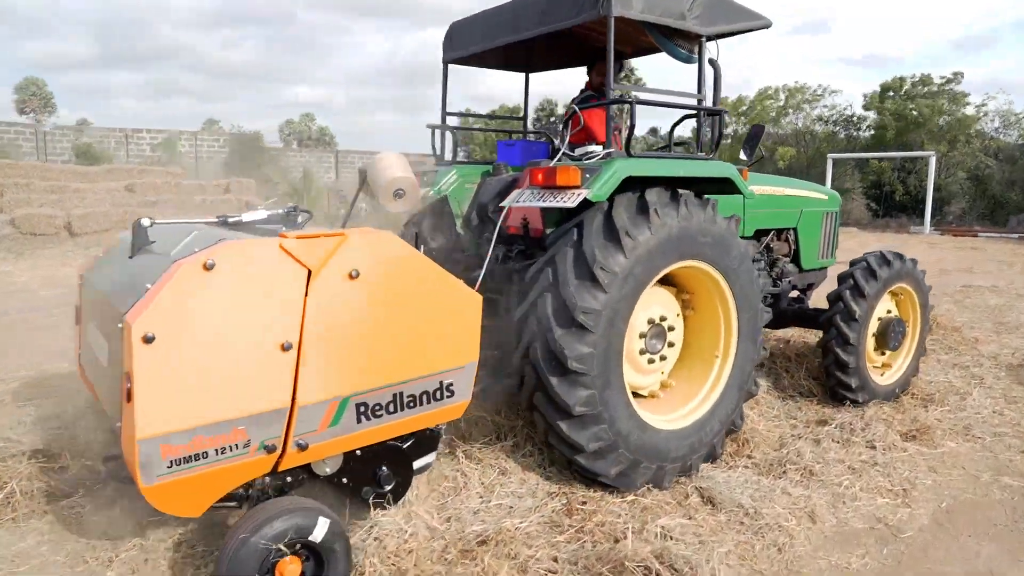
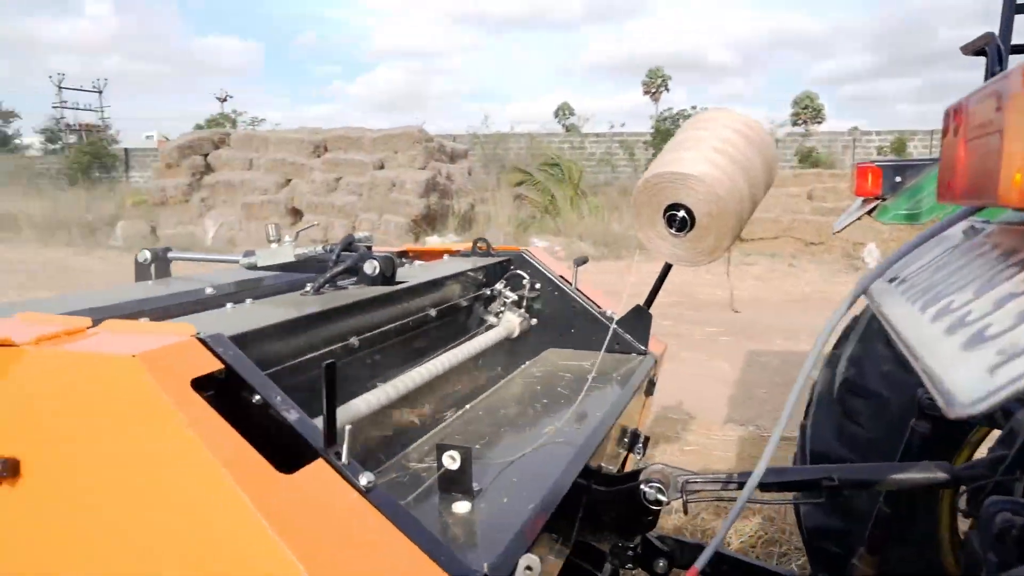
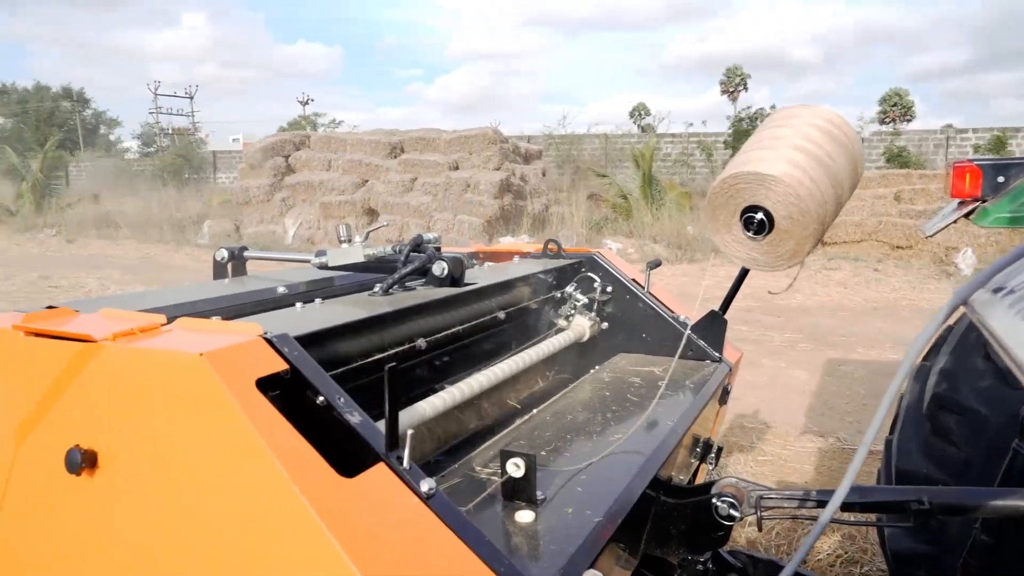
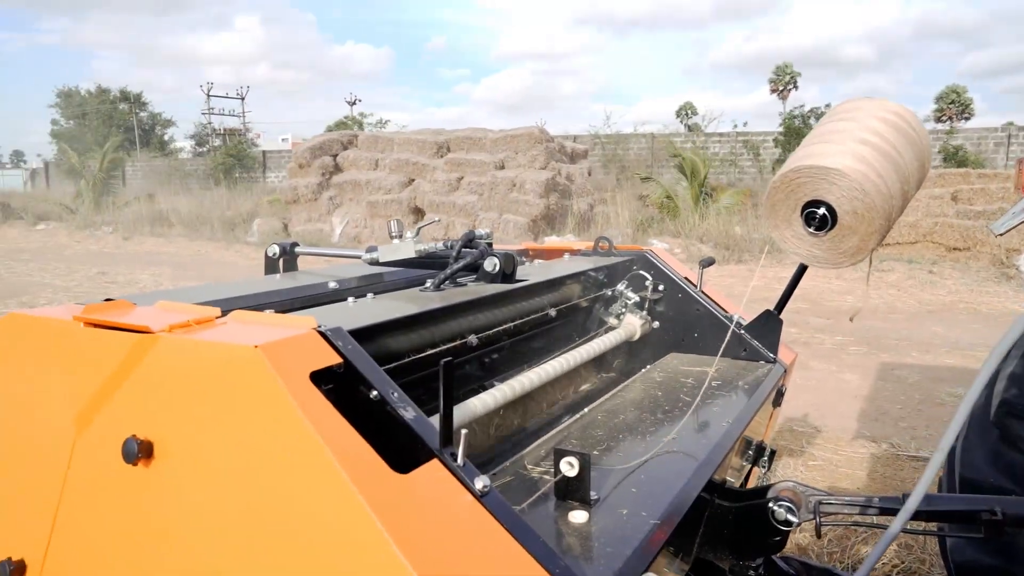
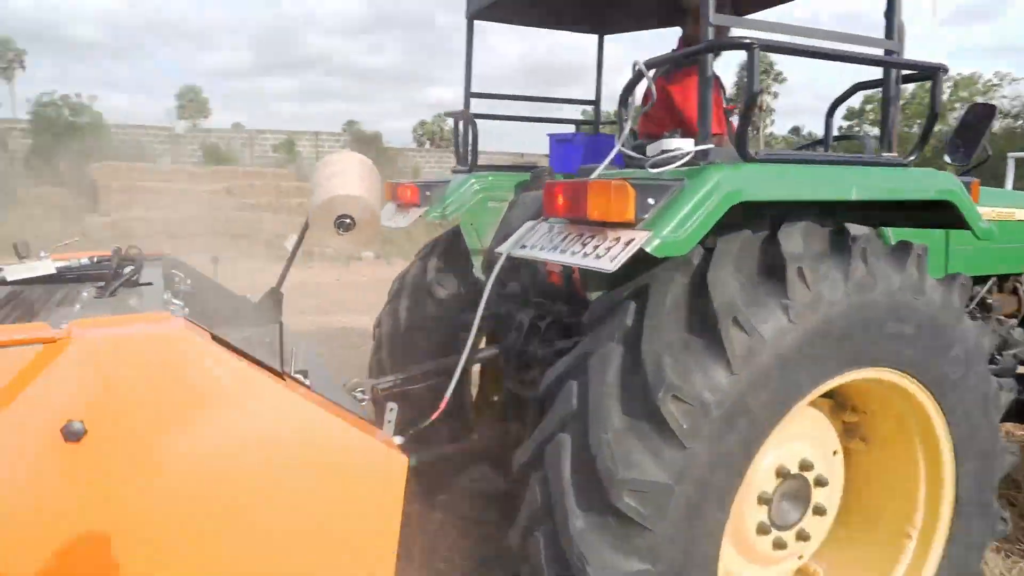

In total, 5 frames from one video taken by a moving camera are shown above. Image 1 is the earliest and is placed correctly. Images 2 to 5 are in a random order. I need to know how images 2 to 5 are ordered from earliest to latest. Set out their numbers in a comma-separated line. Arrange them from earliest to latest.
5, 2, 3, 4
